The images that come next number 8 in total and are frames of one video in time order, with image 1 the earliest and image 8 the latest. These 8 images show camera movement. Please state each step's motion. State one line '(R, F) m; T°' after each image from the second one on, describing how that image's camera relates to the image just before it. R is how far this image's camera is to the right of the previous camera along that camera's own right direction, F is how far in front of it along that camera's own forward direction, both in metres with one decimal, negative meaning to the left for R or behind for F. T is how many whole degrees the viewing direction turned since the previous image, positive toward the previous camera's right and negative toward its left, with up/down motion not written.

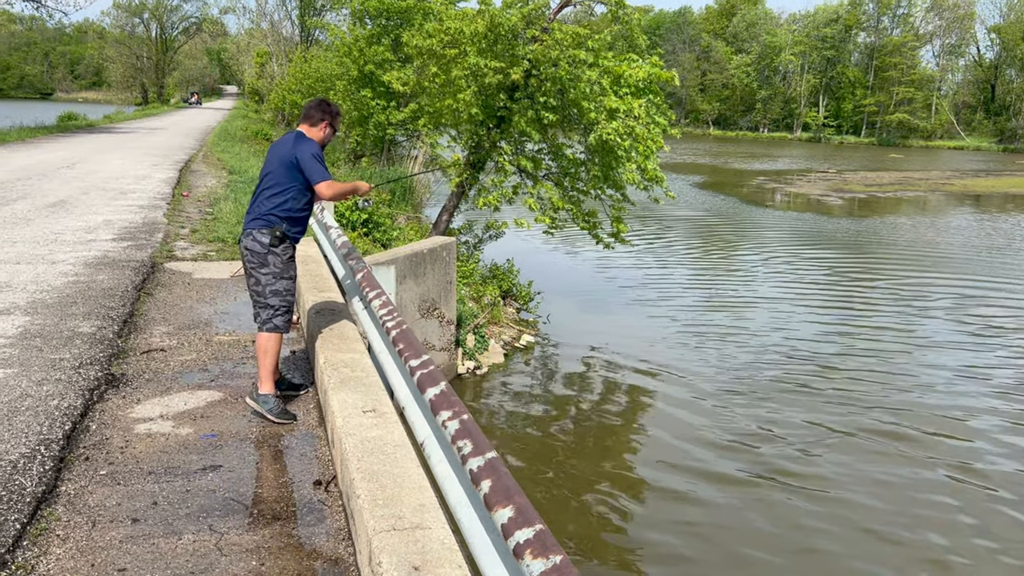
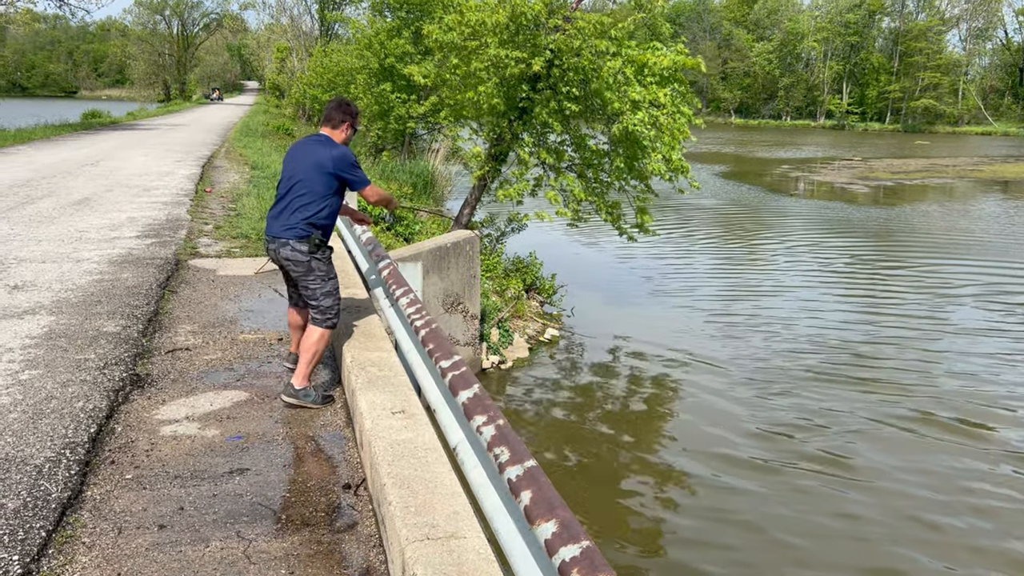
(0.0, +0.1) m; -1°
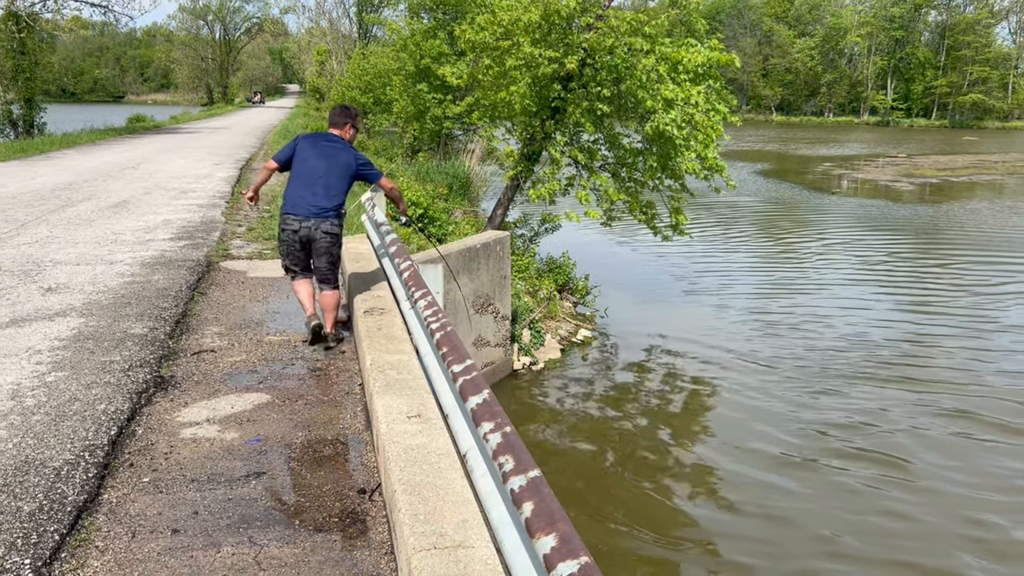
(+0.1, +0.1) m; -3°
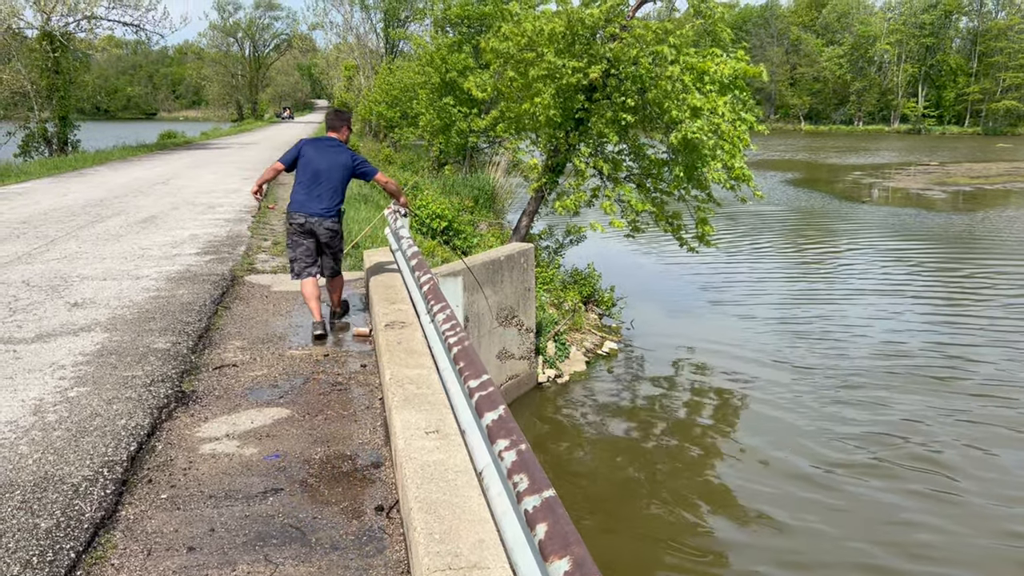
(0.0, 0.0) m; -2°
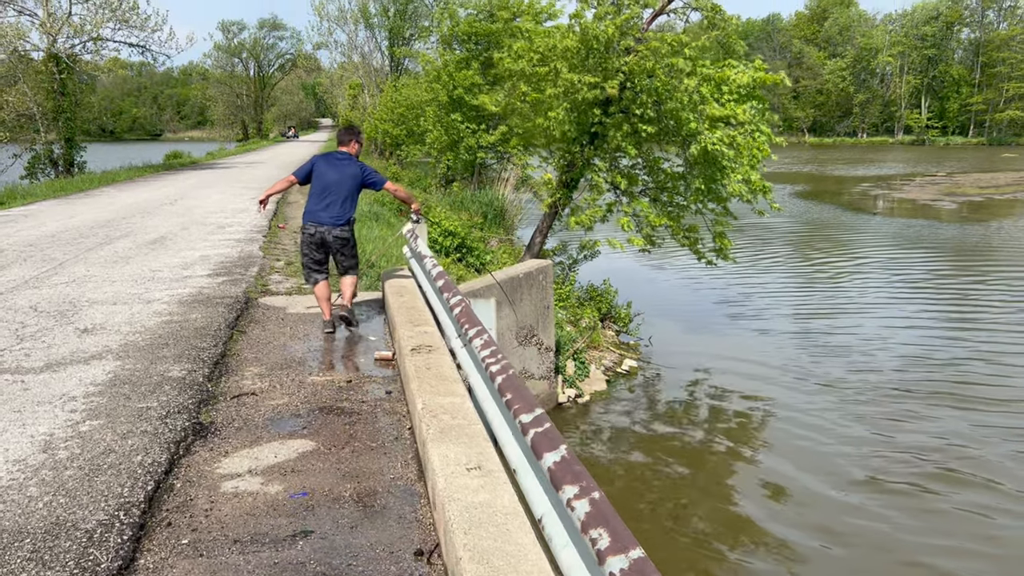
(-0.1, +0.2) m; 0°
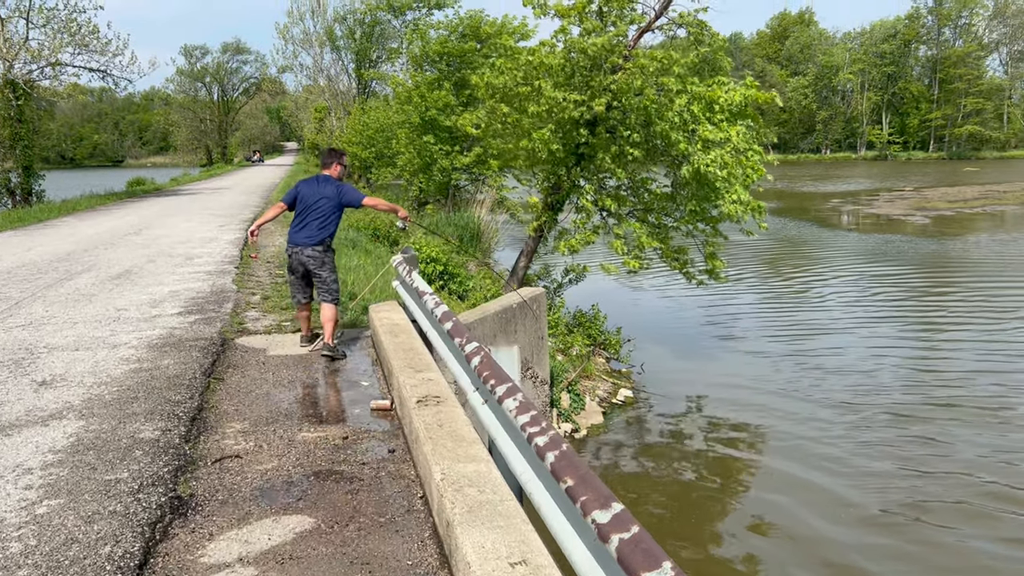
(-0.2, +0.4) m; +2°
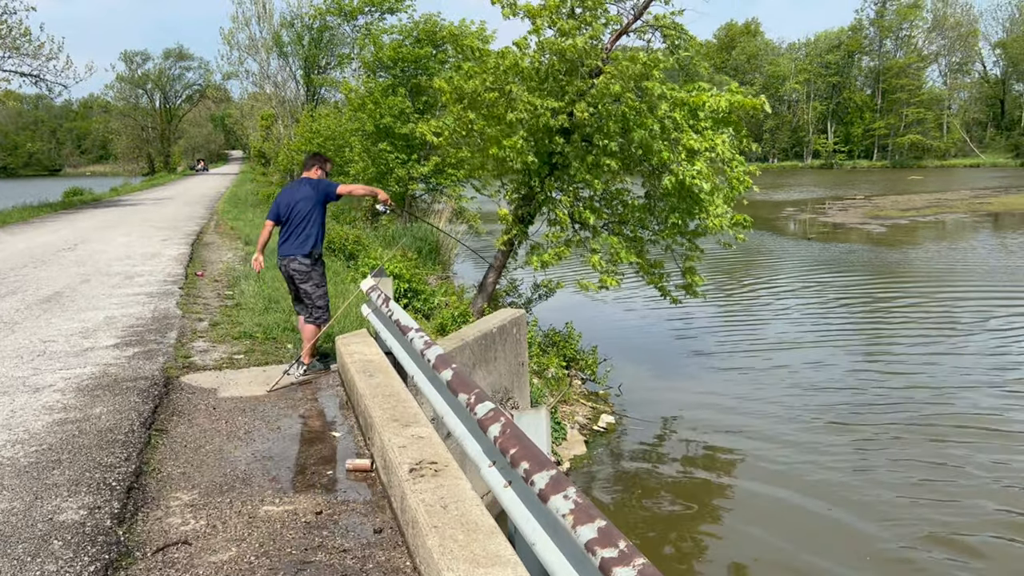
(-0.2, +0.7) m; +3°
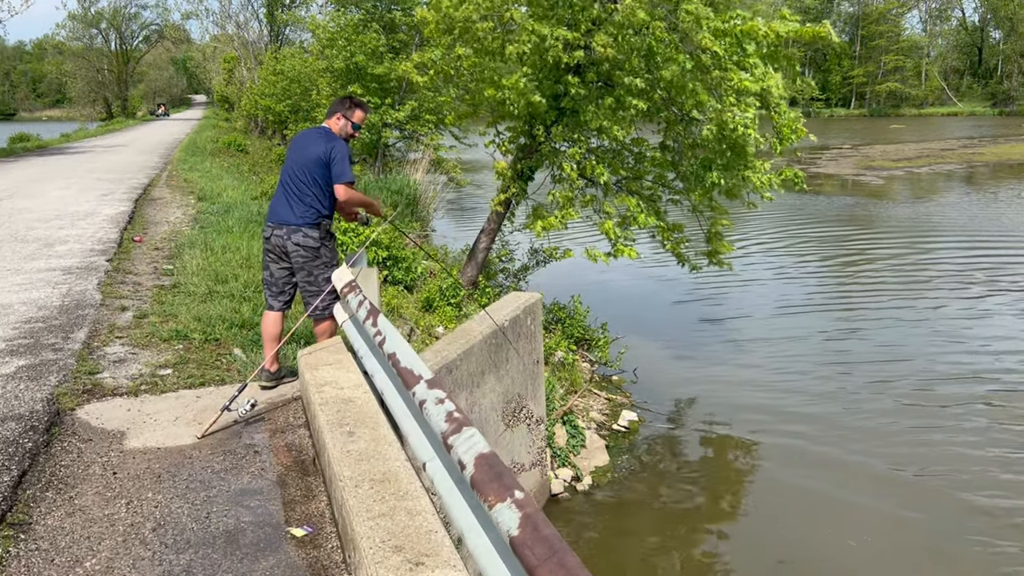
(-0.3, +1.5) m; +2°
